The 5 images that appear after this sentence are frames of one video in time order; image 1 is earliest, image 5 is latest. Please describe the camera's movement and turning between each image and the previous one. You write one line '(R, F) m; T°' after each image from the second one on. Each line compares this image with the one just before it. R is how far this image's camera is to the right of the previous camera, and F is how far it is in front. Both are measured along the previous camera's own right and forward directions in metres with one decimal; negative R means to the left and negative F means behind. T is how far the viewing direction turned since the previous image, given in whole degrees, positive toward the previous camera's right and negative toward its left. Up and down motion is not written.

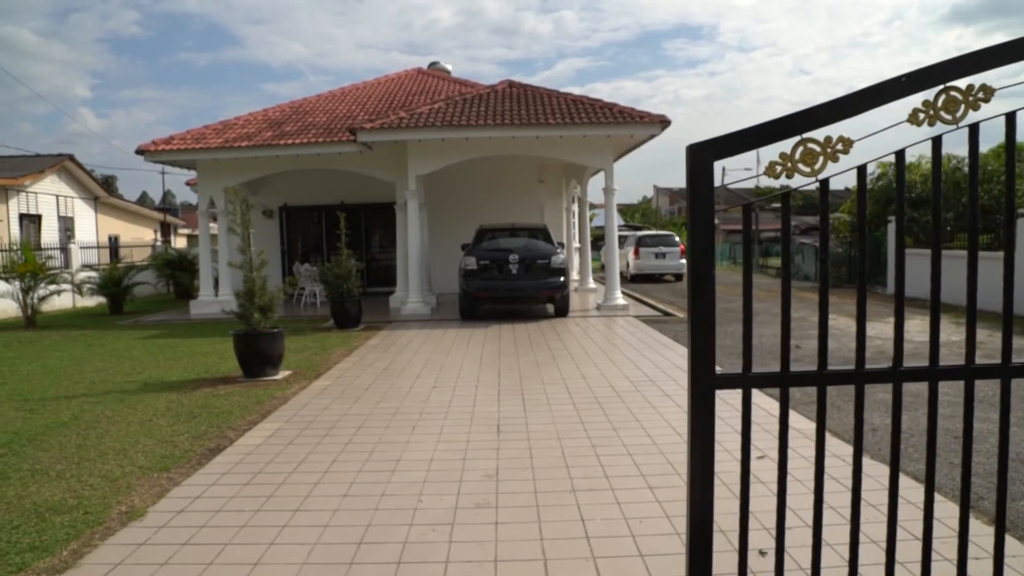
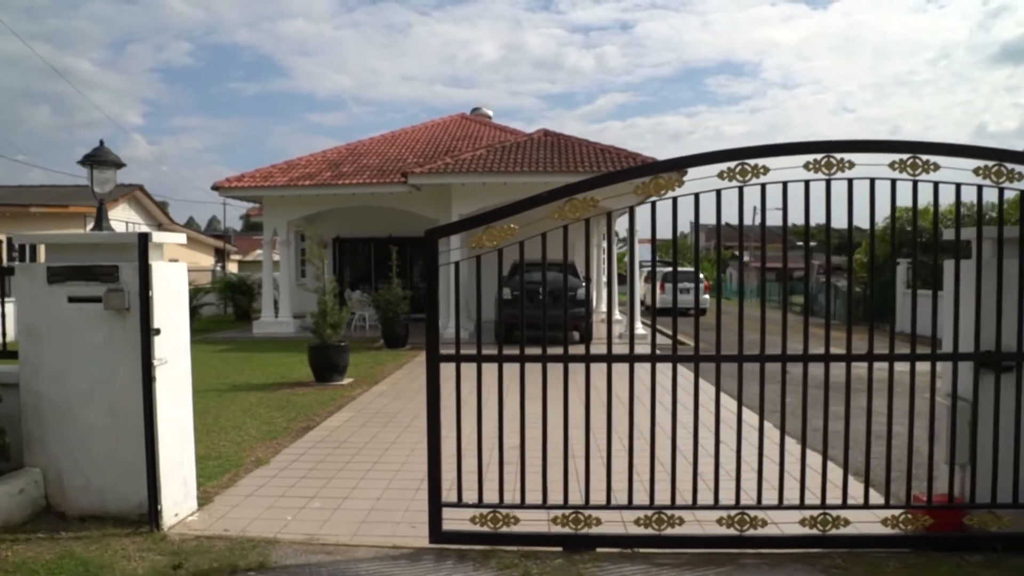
(+0.1, -1.8) m; -3°
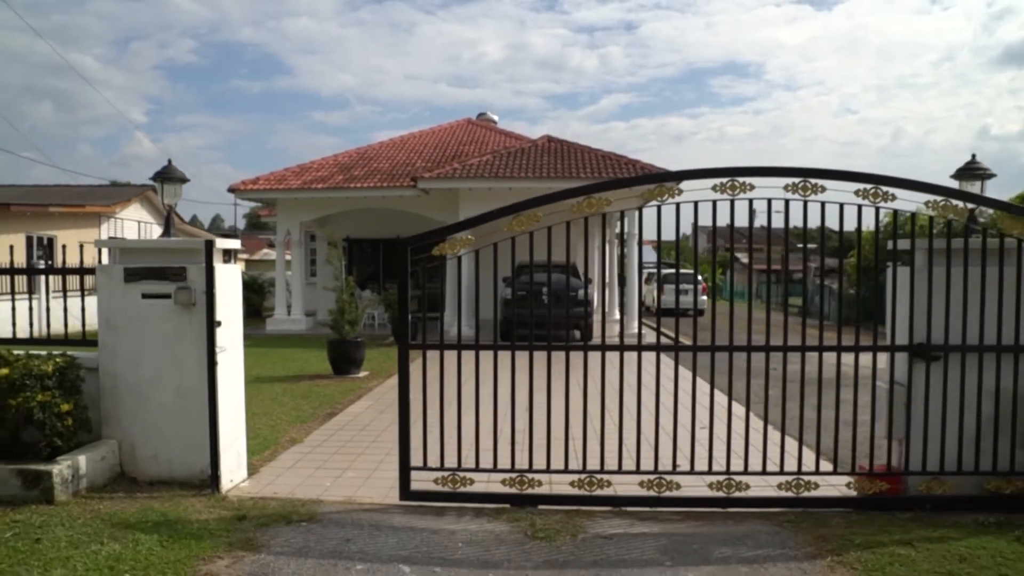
(0.0, -0.8) m; 0°
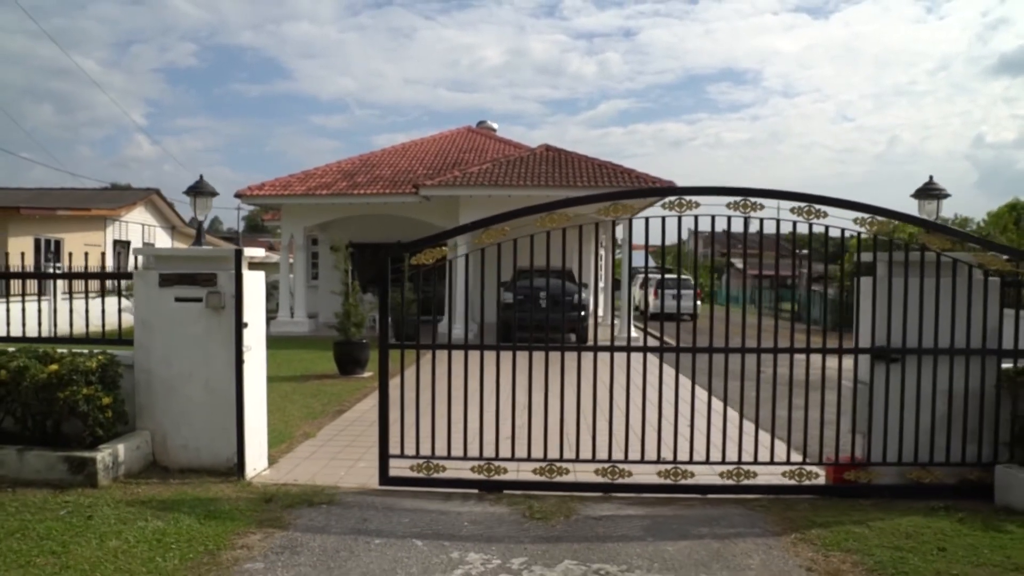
(0.0, -0.5) m; 0°
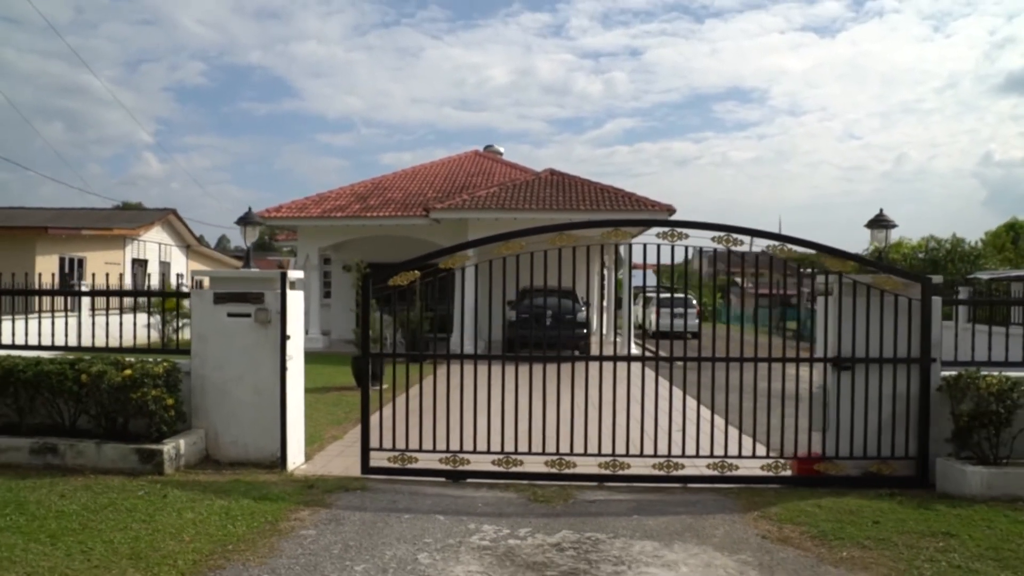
(0.0, -0.9) m; 0°
